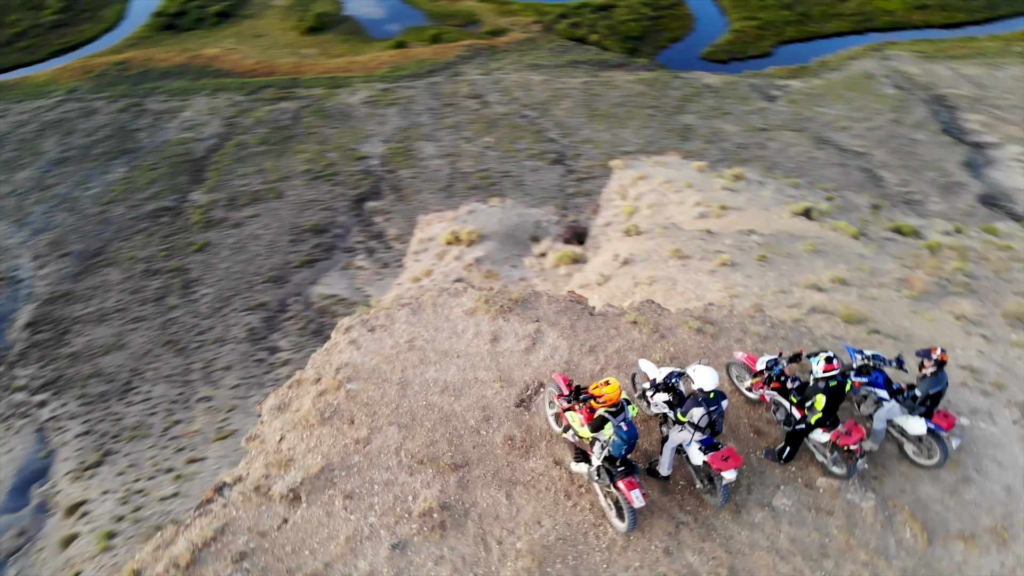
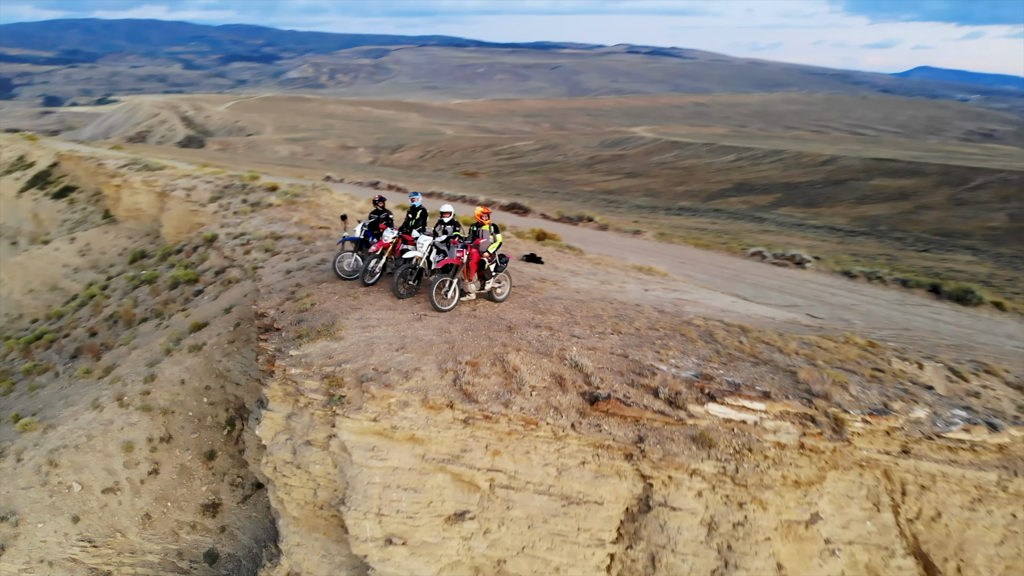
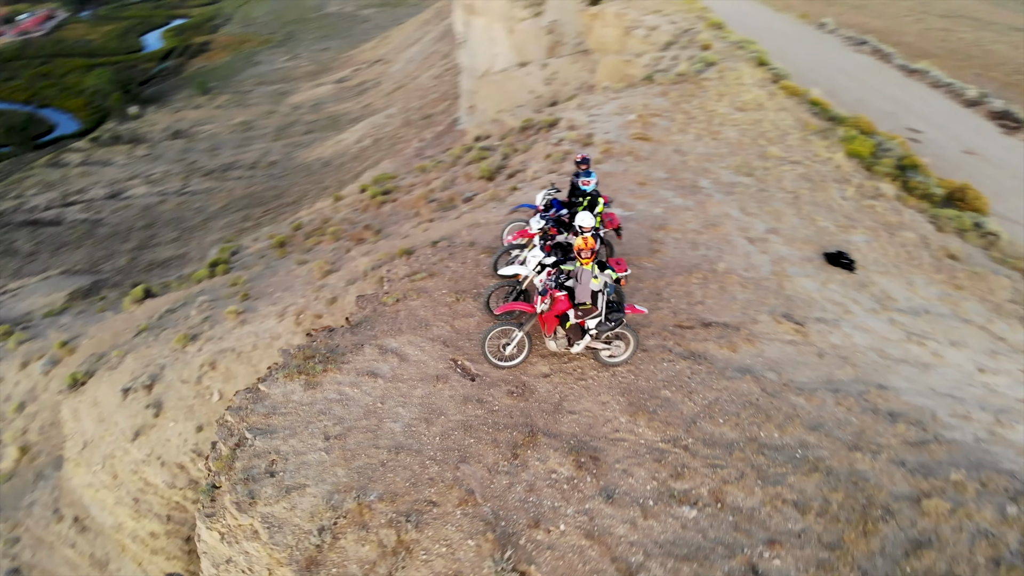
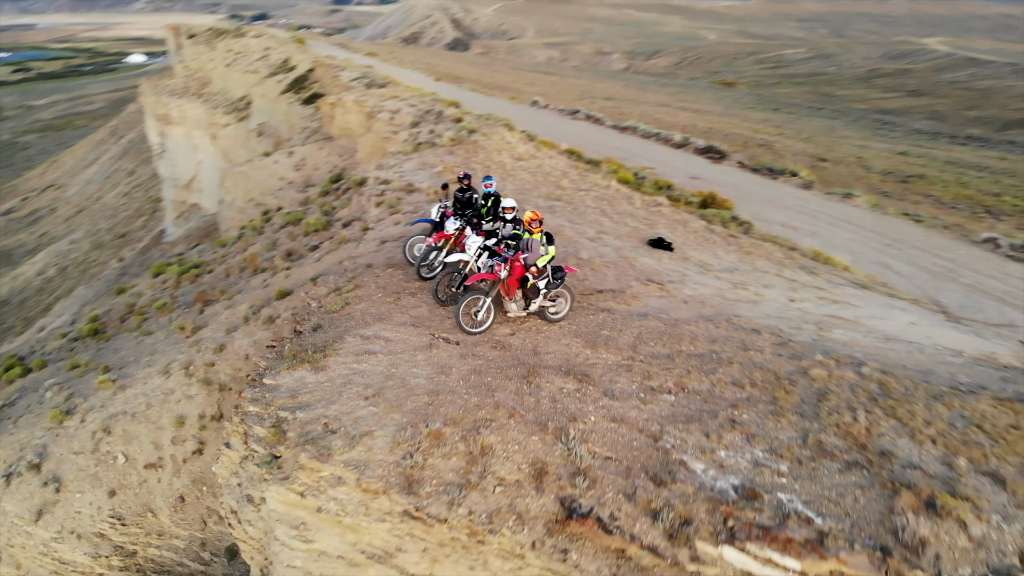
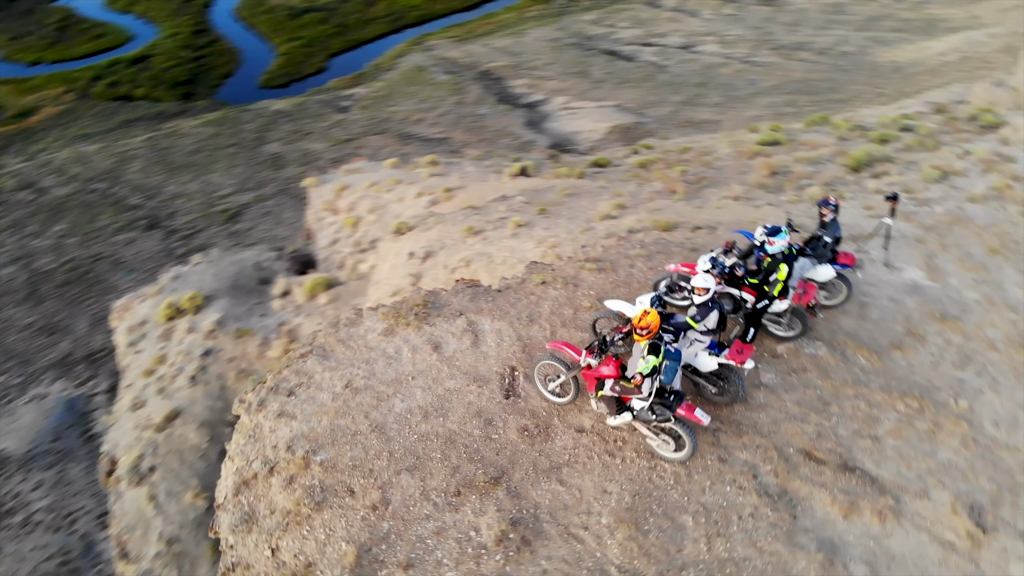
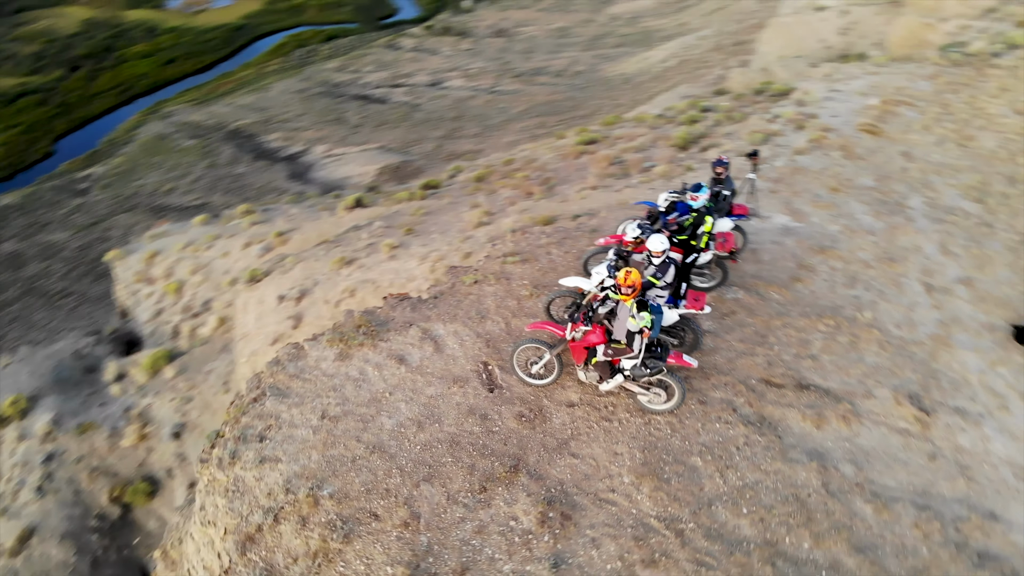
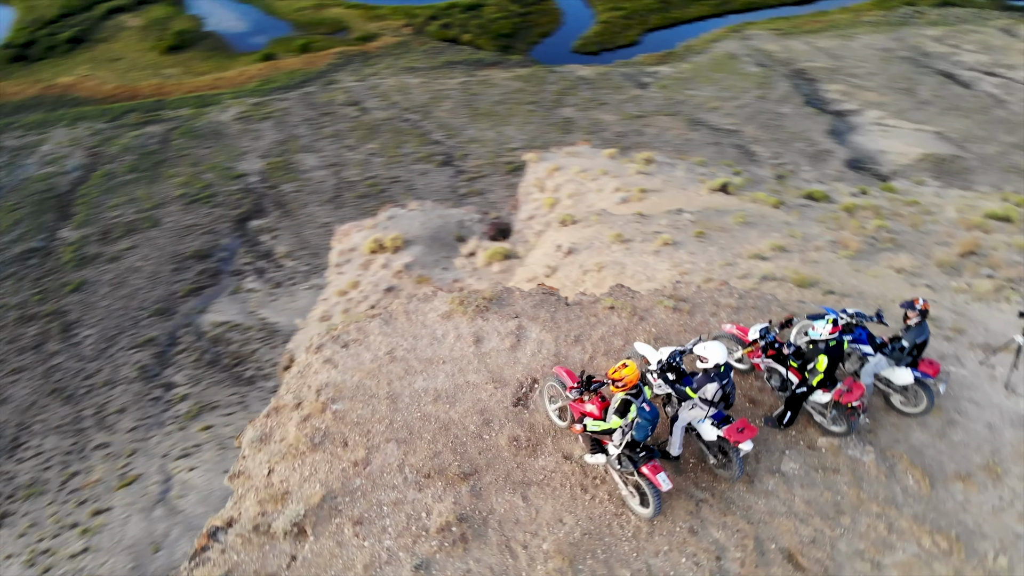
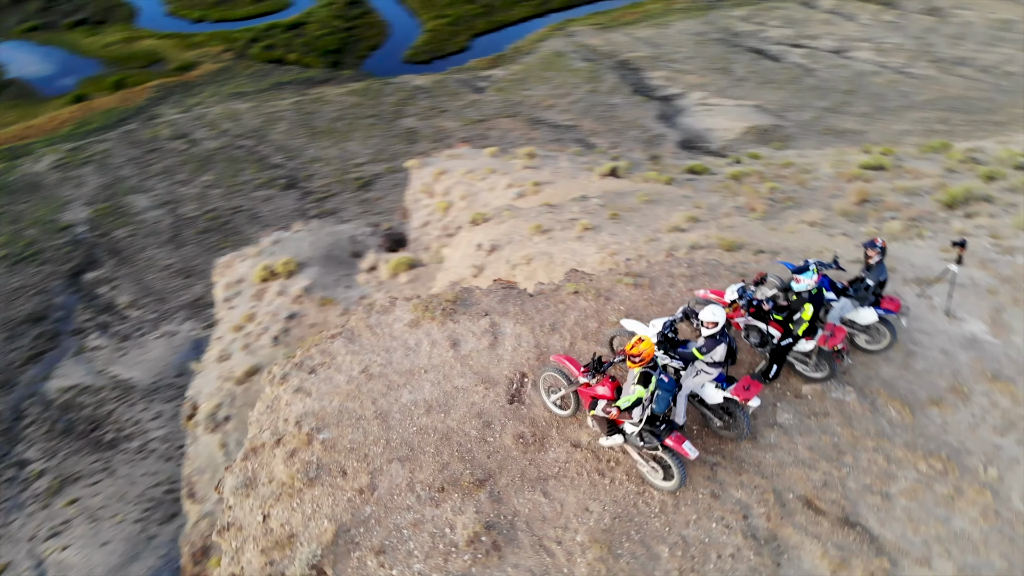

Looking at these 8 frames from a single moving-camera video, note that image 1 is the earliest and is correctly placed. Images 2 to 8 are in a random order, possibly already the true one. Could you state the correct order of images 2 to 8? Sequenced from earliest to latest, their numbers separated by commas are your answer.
7, 8, 5, 6, 3, 4, 2
